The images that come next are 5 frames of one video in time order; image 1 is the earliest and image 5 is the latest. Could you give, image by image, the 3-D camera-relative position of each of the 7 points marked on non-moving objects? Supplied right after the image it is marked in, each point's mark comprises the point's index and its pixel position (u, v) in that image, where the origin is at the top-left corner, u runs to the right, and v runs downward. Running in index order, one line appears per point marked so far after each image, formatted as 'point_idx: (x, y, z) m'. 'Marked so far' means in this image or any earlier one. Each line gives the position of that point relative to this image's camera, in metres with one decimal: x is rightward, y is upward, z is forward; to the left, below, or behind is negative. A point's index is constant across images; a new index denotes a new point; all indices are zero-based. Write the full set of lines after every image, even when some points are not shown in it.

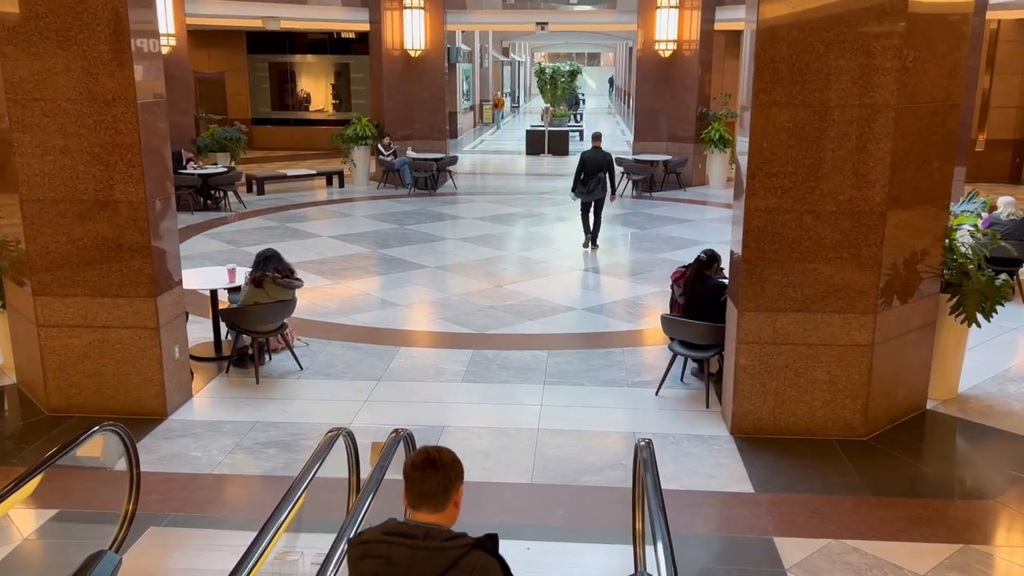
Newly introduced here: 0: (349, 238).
0: (-2.4, +0.7, +13.2) m
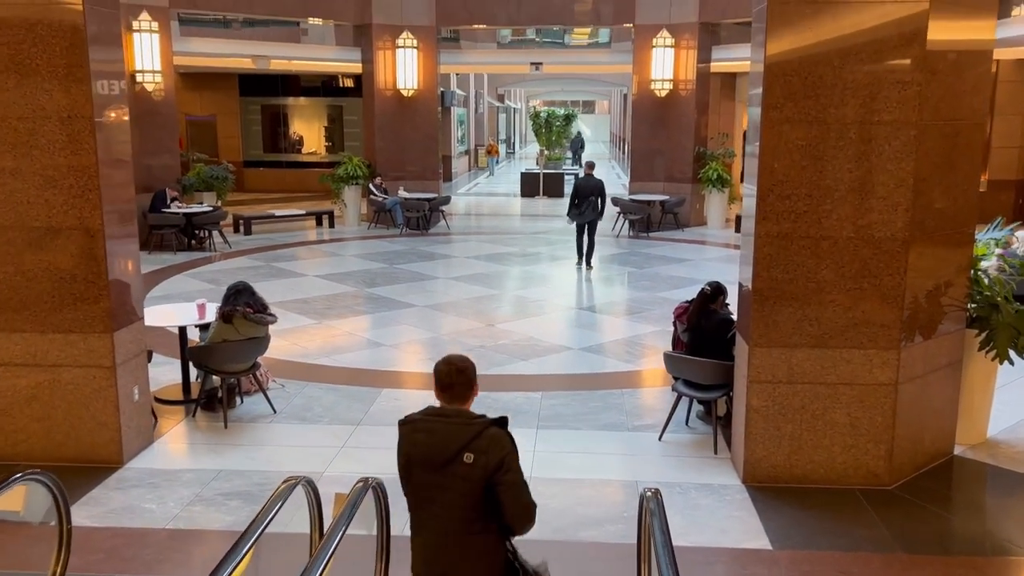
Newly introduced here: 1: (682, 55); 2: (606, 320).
0: (-2.5, +0.1, +12.7) m
1: (+3.4, +4.7, +17.6) m
2: (+1.1, -0.4, +10.1) m
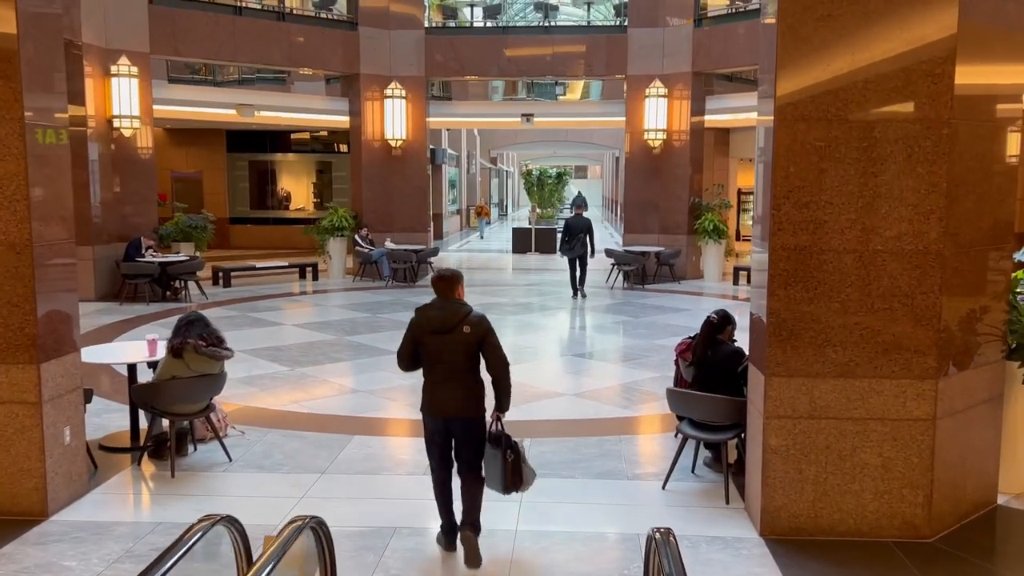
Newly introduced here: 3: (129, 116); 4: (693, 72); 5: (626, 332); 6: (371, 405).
0: (-2.7, -0.5, +12.0) m
1: (+3.2, +3.6, +17.3) m
2: (+0.9, -0.8, +9.5) m
3: (-6.3, +2.8, +14.4) m
4: (+3.5, +4.2, +17.1) m
5: (+1.5, -0.6, +11.5) m
6: (-1.3, -1.1, +7.9) m
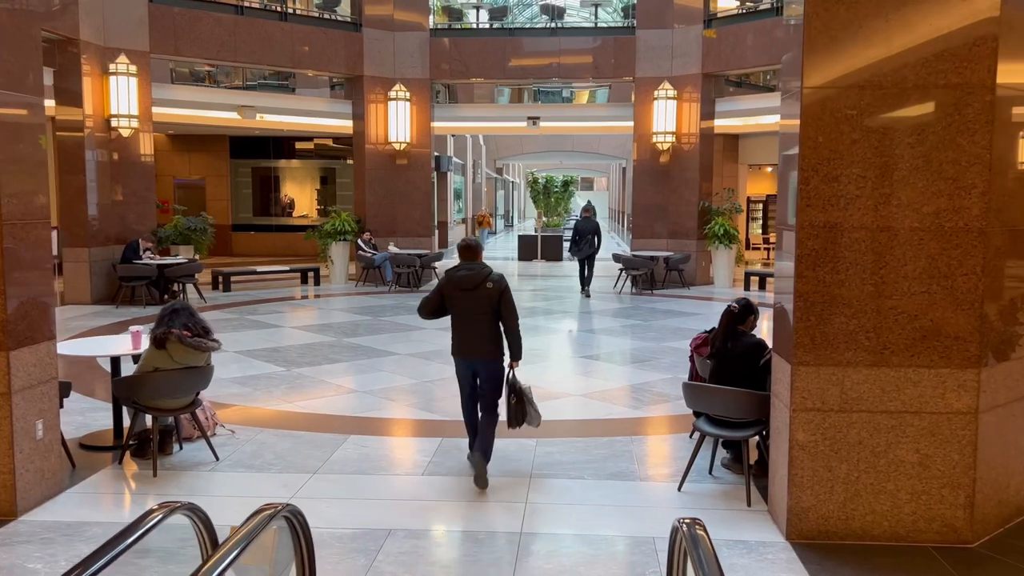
0: (-2.6, -0.5, +11.6) m
1: (+3.3, +3.5, +17.0) m
2: (+1.0, -0.8, +9.1) m
3: (-6.2, +2.8, +14.1) m
4: (+3.6, +4.1, +16.8) m
5: (+1.6, -0.6, +11.2) m
6: (-1.2, -1.0, +7.6) m
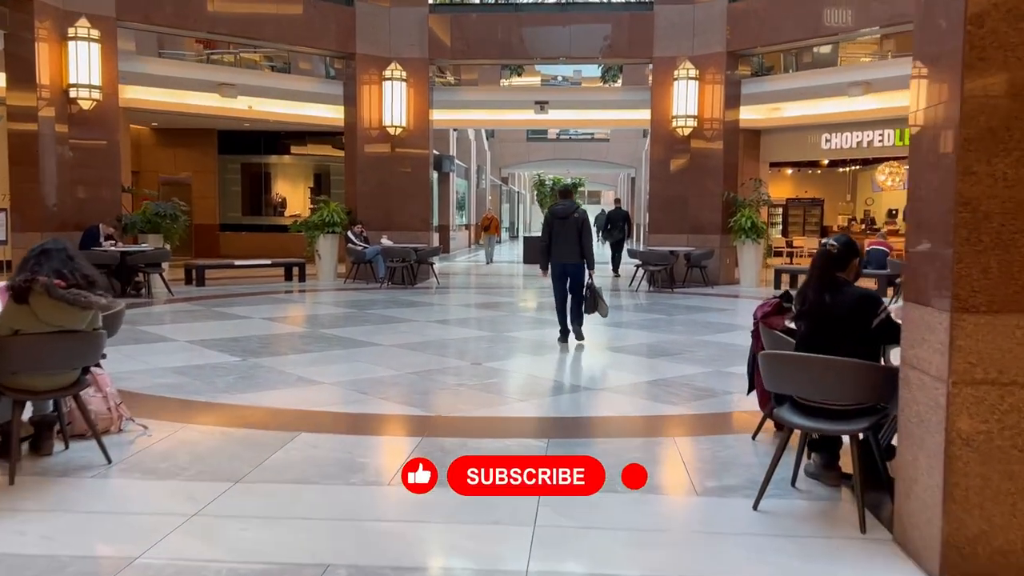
0: (-2.6, -0.4, +10.1) m
1: (+3.4, +3.5, +15.5) m
2: (+1.0, -0.6, +7.5) m
3: (-6.1, +2.9, +12.6) m
4: (+3.7, +4.1, +15.3) m
5: (+1.6, -0.5, +9.6) m
6: (-1.2, -0.8, +6.0) m
